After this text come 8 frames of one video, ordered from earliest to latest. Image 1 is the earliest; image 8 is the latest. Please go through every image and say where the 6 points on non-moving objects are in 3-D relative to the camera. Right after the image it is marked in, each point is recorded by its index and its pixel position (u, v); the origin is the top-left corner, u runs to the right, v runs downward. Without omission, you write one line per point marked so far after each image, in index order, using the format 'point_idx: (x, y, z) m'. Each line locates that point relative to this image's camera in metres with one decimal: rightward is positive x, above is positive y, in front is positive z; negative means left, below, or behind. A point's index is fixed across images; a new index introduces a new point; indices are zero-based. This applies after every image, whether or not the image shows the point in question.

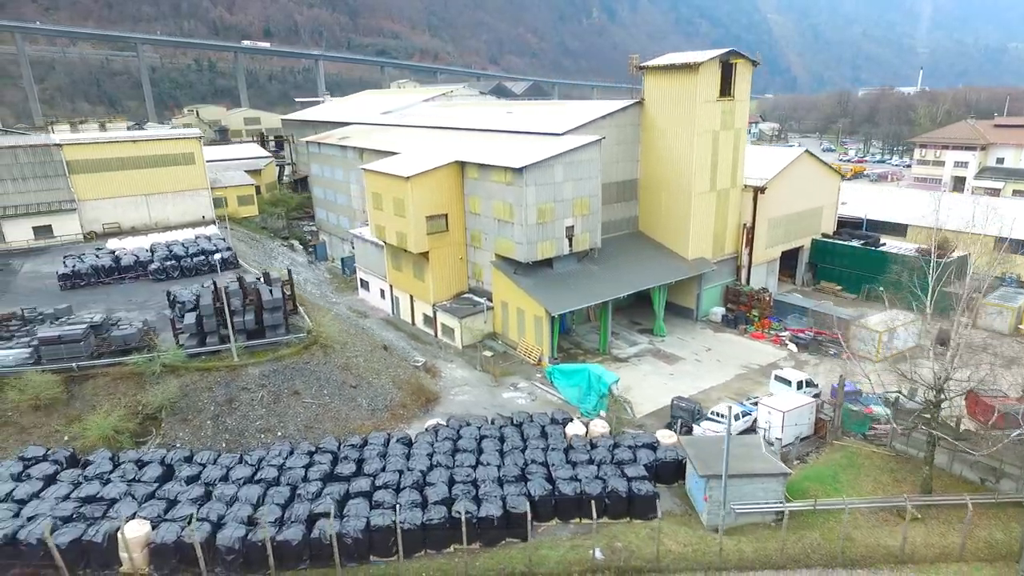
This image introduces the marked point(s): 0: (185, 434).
0: (-8.3, -3.7, +16.0) m
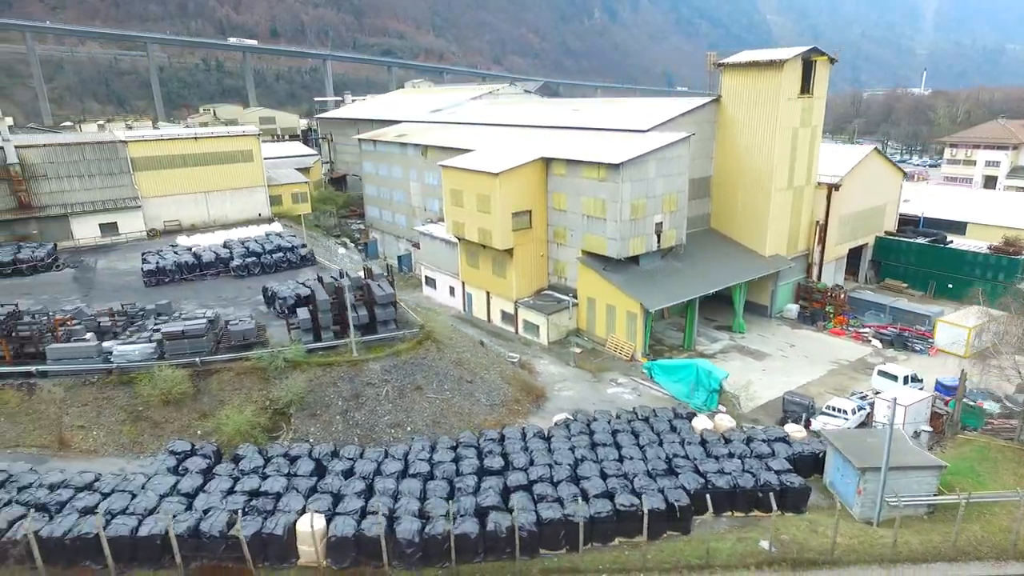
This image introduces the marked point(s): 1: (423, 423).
0: (-4.9, -3.6, +16.0) m
1: (-2.3, -3.6, +16.5) m
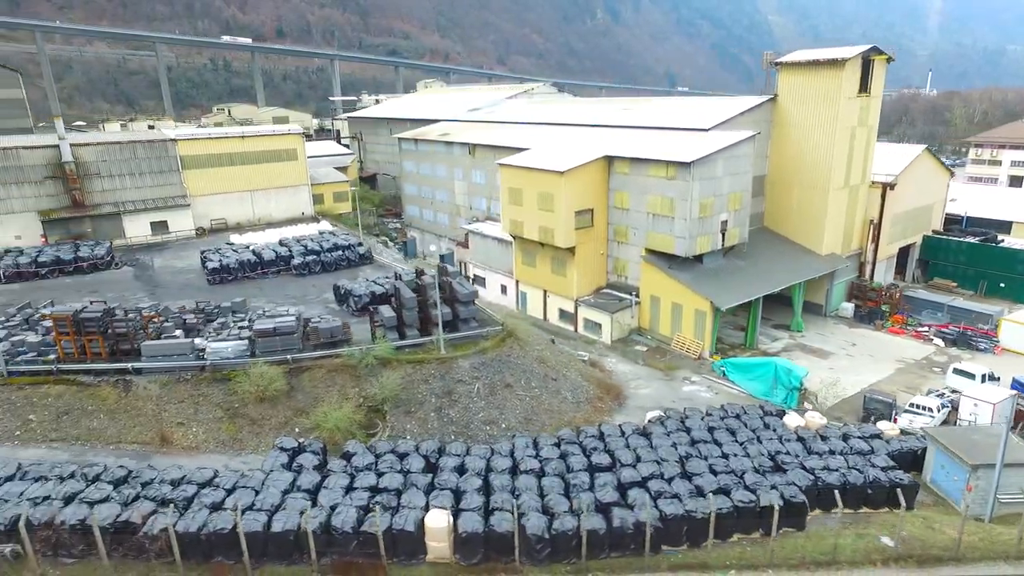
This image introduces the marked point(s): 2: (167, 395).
0: (-2.5, -3.5, +16.0) m
1: (+0.1, -3.5, +16.5) m
2: (-8.9, -2.8, +16.2) m
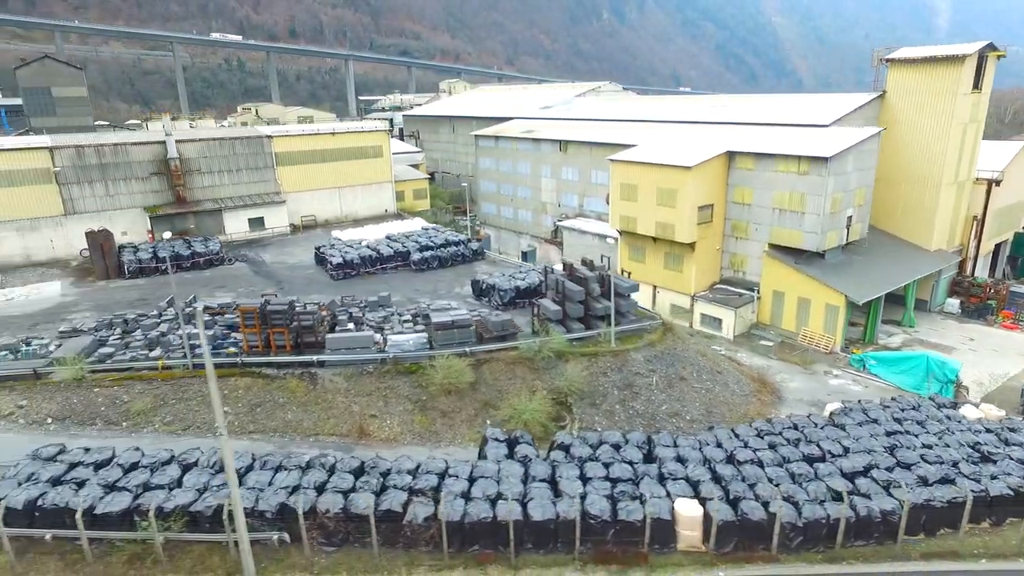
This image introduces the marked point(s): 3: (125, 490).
0: (+2.3, -3.3, +16.0) m
1: (+5.0, -3.3, +16.5) m
2: (-4.1, -2.6, +16.2) m
3: (-7.3, -3.8, +11.9) m
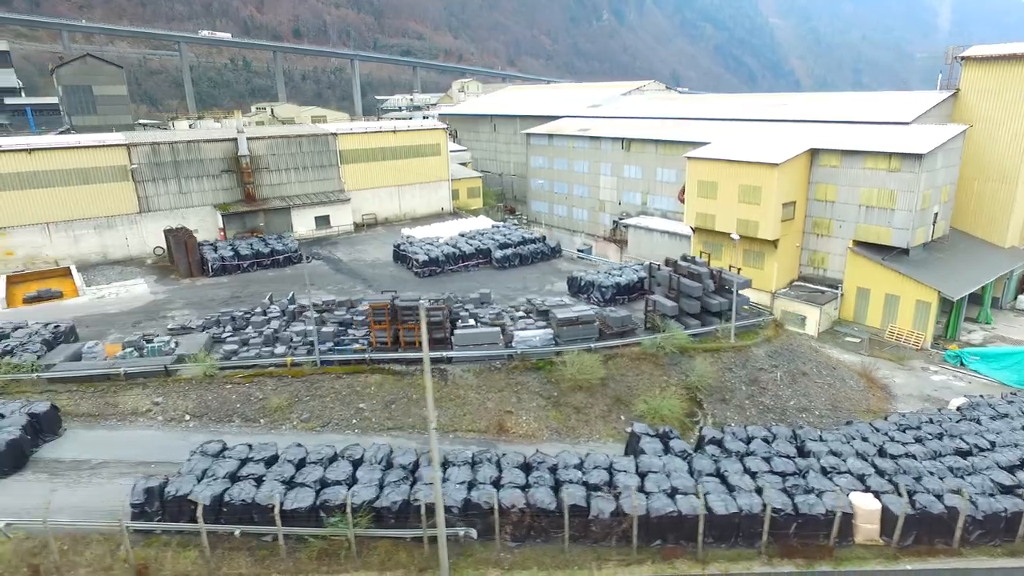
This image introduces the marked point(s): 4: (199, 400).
0: (+5.7, -3.2, +16.0) m
1: (+8.3, -3.2, +16.5) m
2: (-0.7, -2.5, +16.2) m
3: (-3.9, -3.7, +11.8) m
4: (-7.7, -2.8, +15.4) m
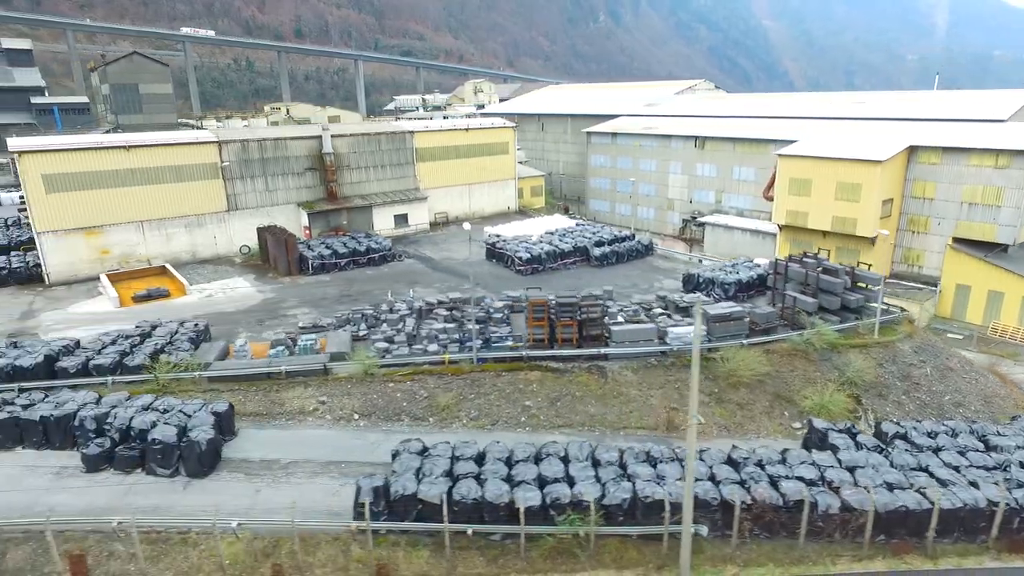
0: (+9.8, -3.1, +16.0) m
1: (+12.4, -3.0, +16.5) m
2: (+3.4, -2.4, +16.0) m
3: (+0.2, -3.6, +11.6) m
4: (-3.6, -2.7, +15.2) m
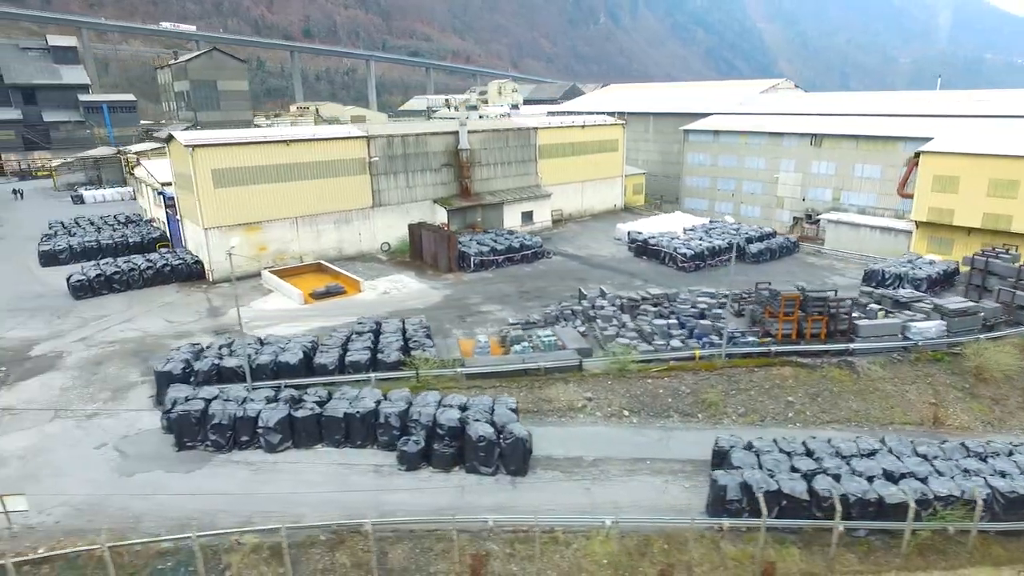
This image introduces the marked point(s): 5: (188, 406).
0: (+16.1, -2.9, +15.9) m
1: (+18.7, -2.9, +16.5) m
2: (+9.7, -2.2, +15.9) m
3: (+6.6, -3.5, +11.4) m
4: (+2.7, -2.5, +14.9) m
5: (-6.4, -2.4, +12.5) m
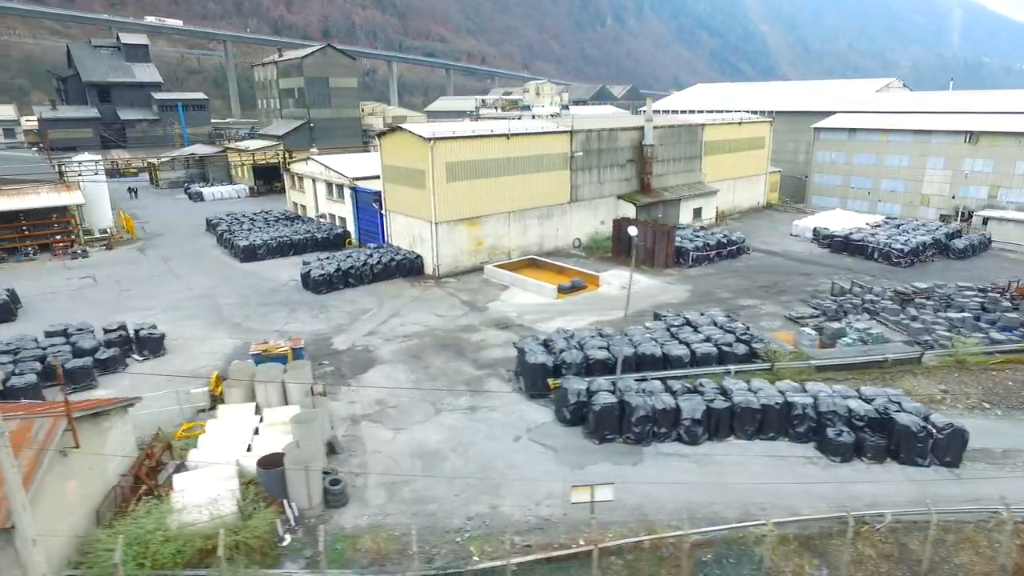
0: (+24.4, -2.8, +15.8) m
1: (+26.9, -2.7, +16.4) m
2: (+18.0, -2.0, +15.8) m
3: (+14.9, -3.2, +11.3) m
4: (+11.0, -2.3, +14.8) m
5: (+1.9, -2.1, +12.3) m
